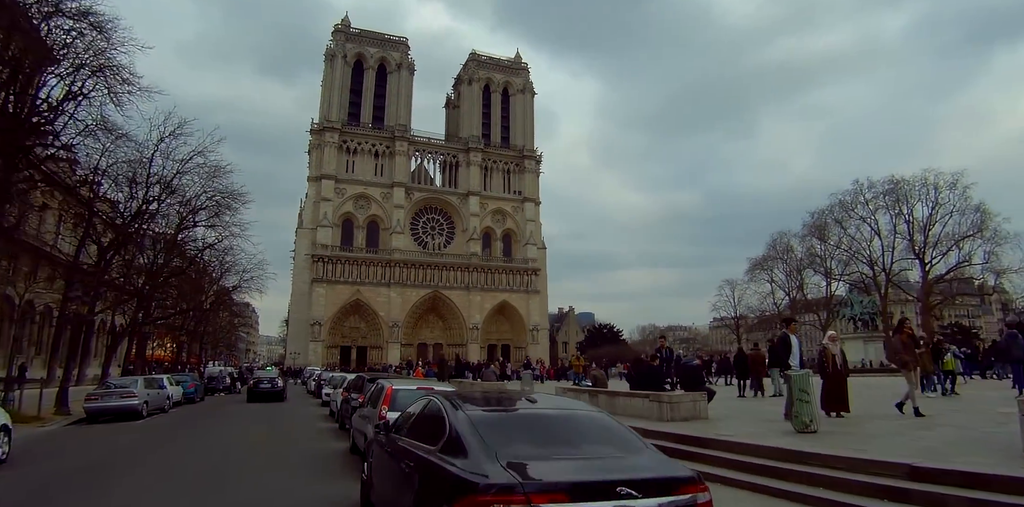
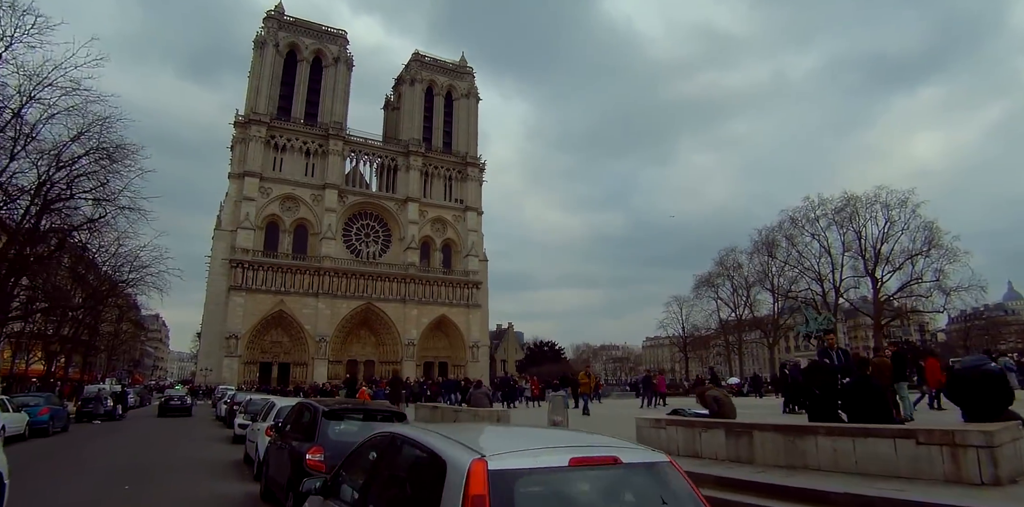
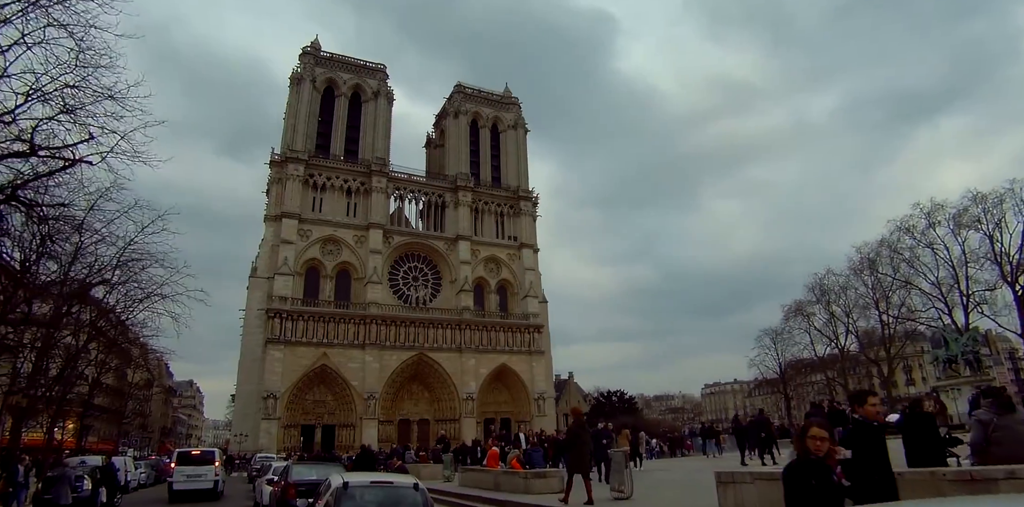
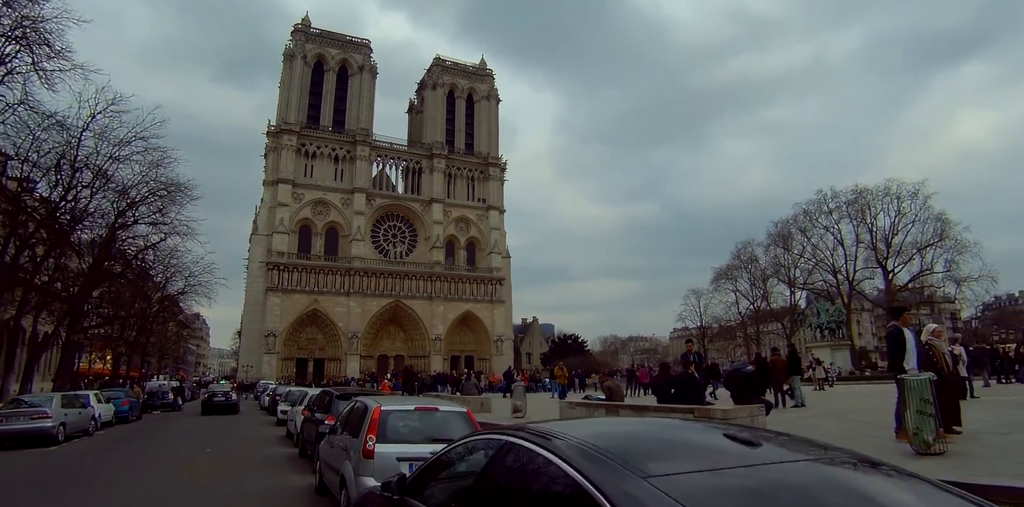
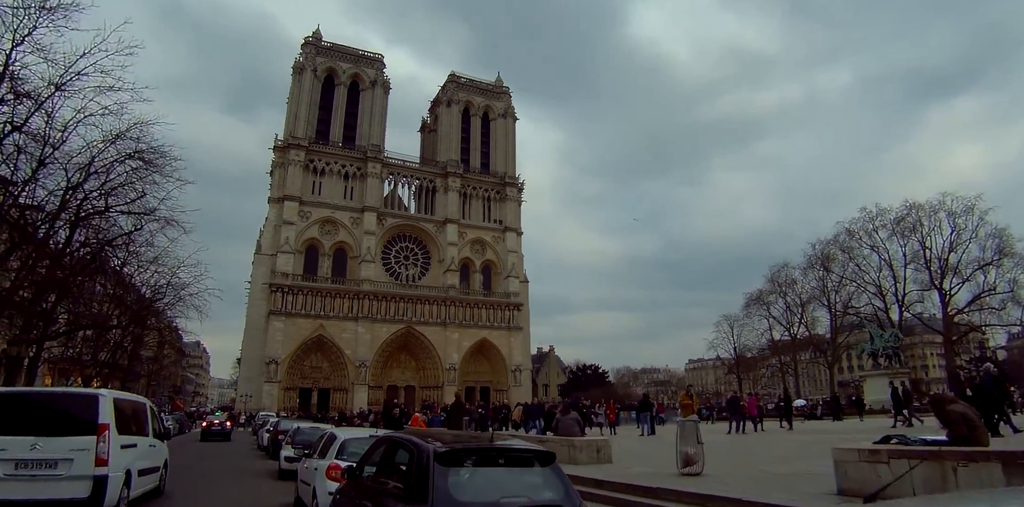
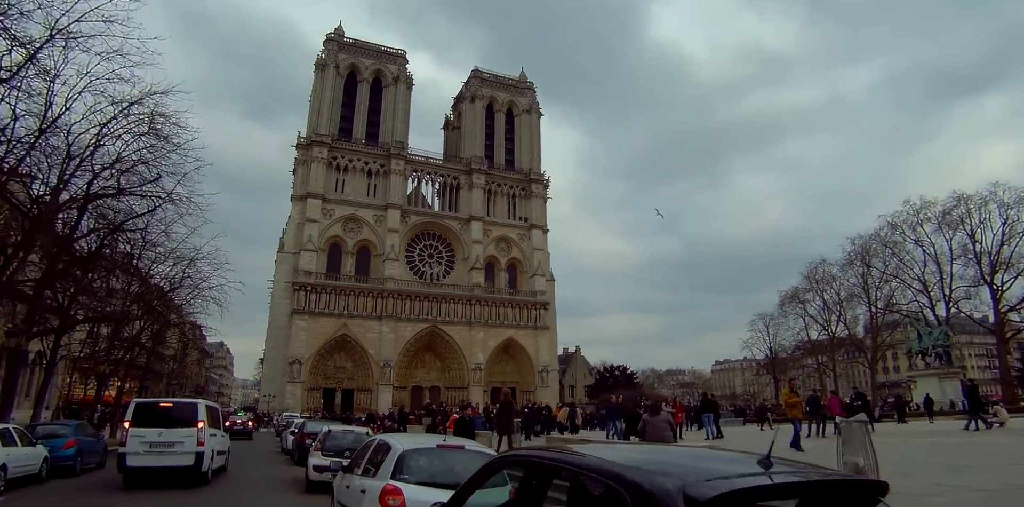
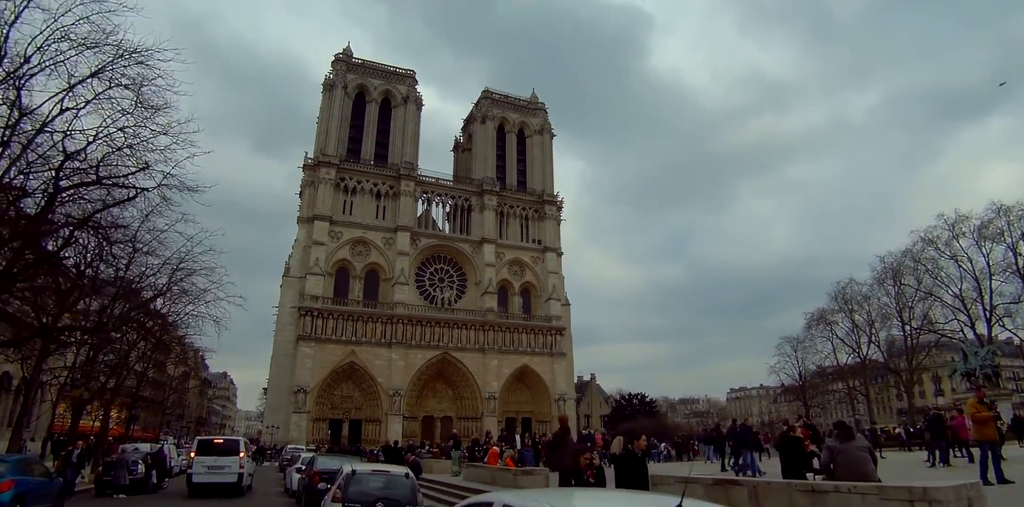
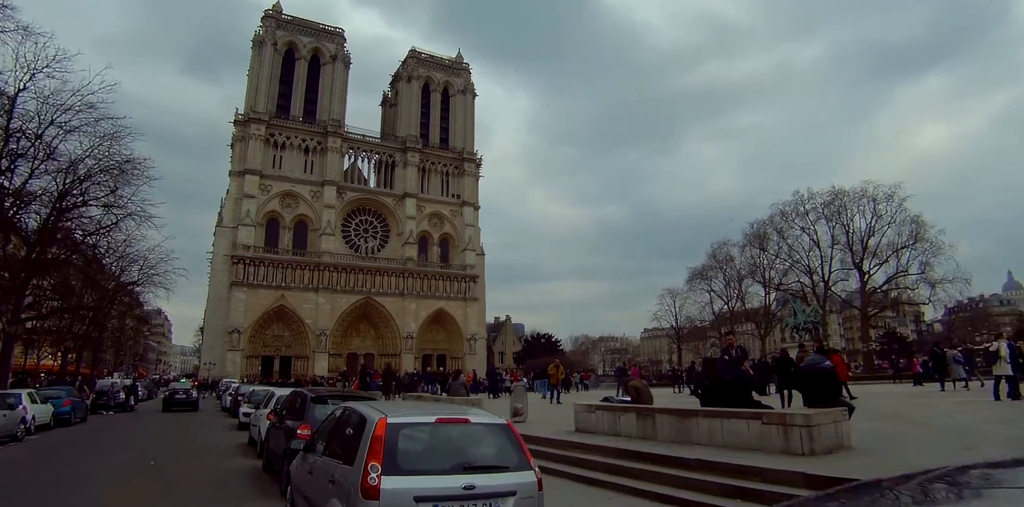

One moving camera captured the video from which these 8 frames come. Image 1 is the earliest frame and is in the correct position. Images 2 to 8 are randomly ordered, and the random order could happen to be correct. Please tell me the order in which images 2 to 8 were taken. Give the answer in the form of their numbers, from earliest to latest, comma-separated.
4, 8, 2, 5, 6, 7, 3
